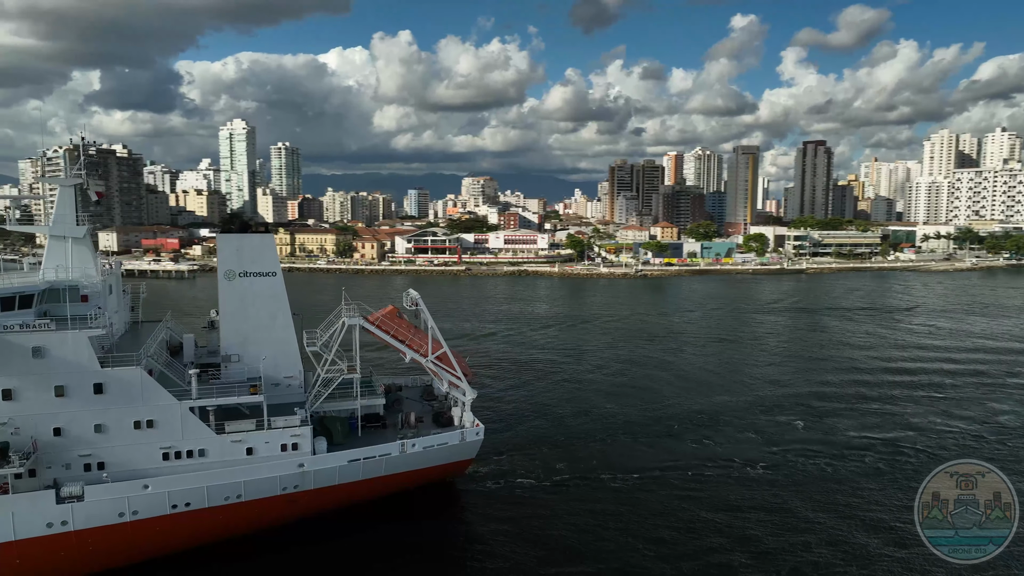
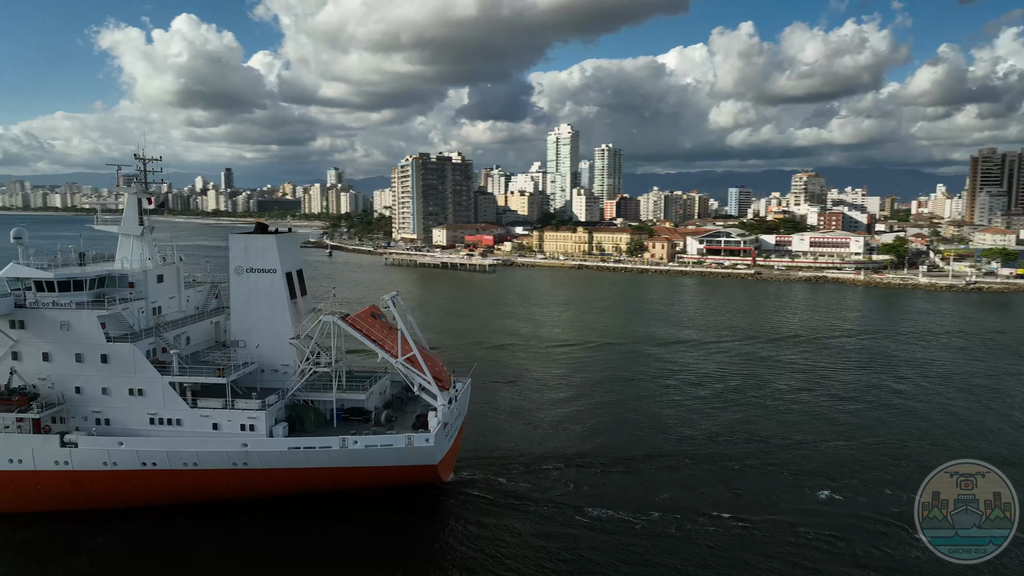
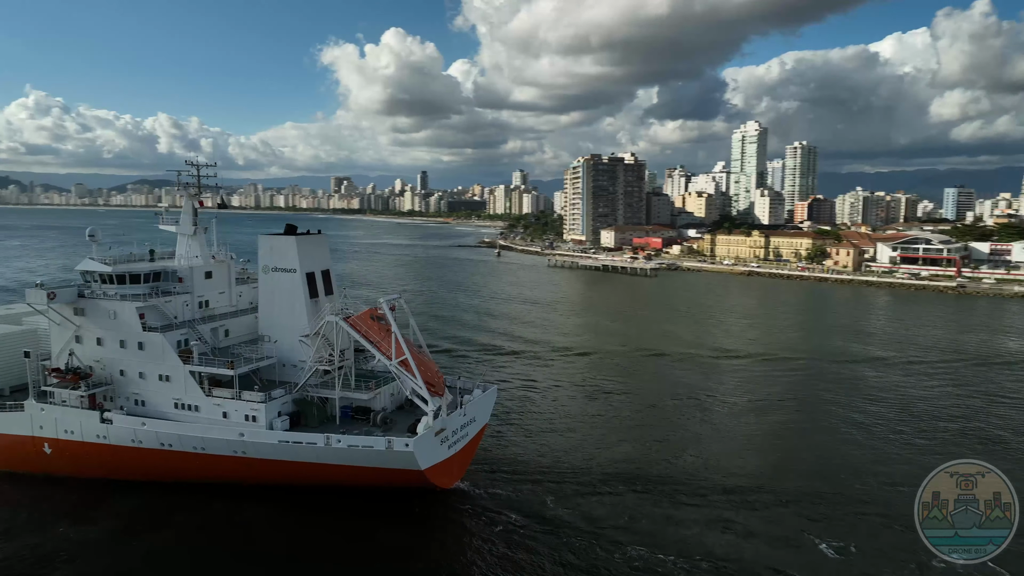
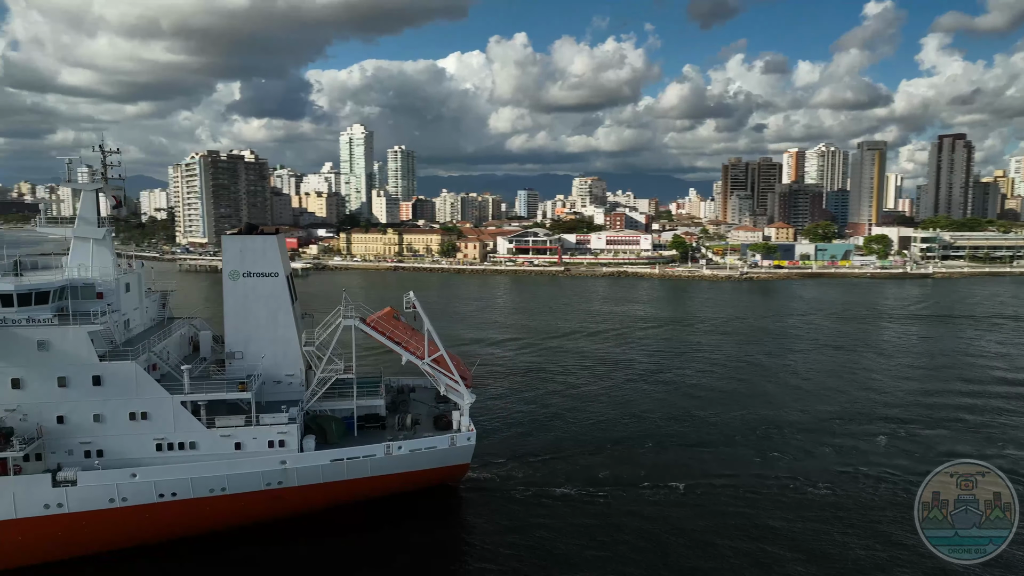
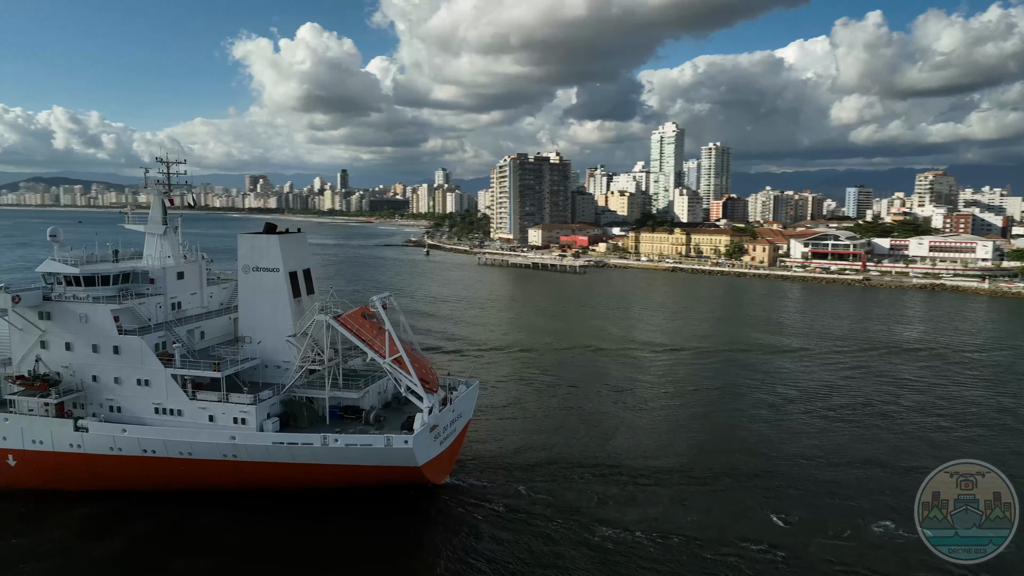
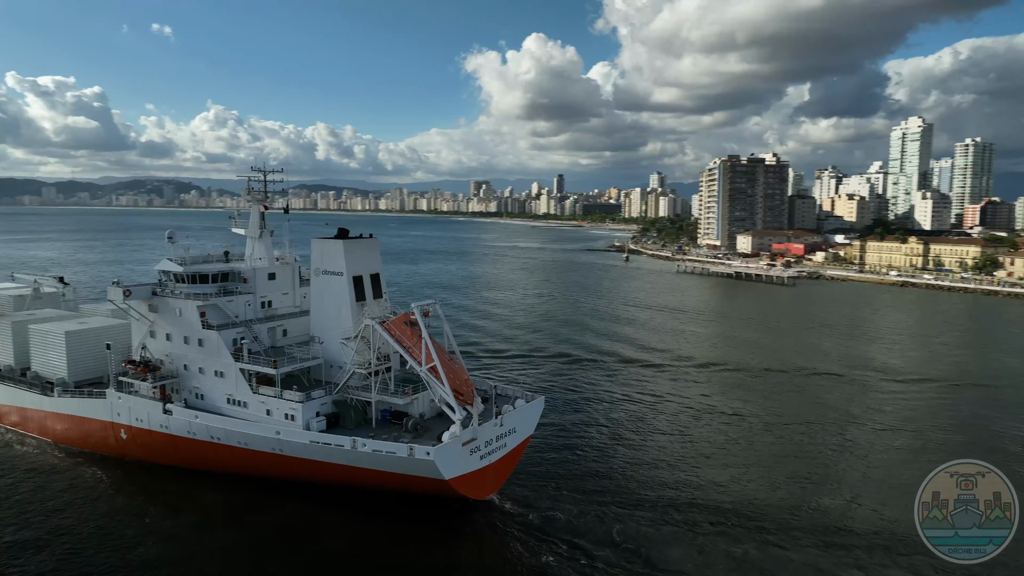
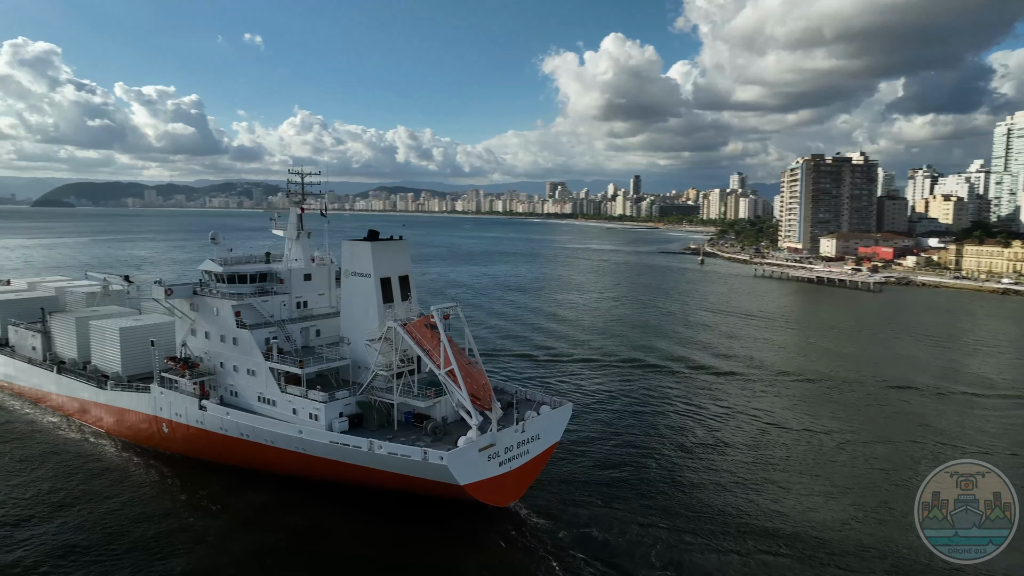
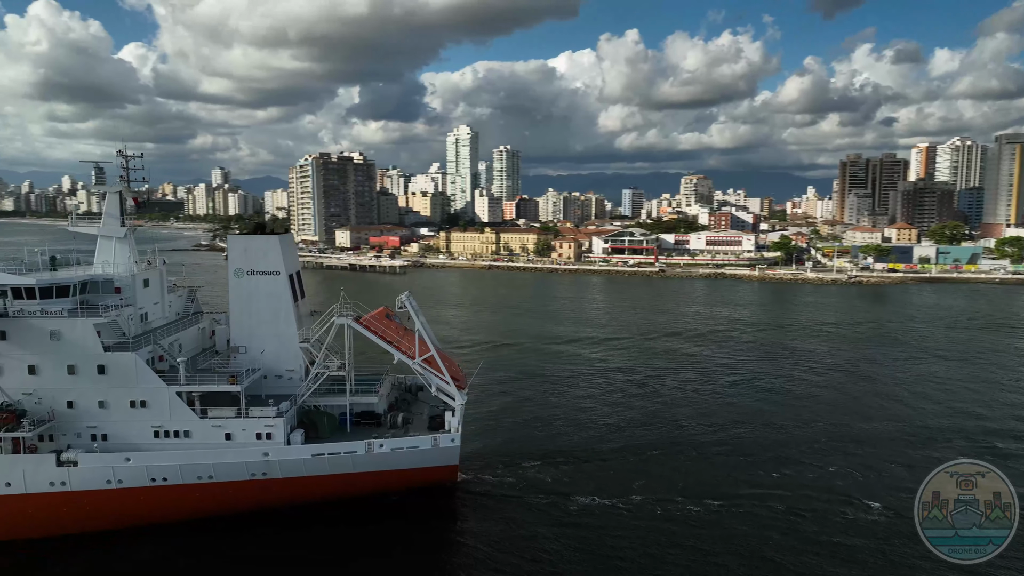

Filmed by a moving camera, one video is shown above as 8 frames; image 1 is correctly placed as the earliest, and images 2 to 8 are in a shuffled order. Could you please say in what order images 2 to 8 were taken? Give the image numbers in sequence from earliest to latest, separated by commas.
4, 8, 2, 5, 3, 6, 7
